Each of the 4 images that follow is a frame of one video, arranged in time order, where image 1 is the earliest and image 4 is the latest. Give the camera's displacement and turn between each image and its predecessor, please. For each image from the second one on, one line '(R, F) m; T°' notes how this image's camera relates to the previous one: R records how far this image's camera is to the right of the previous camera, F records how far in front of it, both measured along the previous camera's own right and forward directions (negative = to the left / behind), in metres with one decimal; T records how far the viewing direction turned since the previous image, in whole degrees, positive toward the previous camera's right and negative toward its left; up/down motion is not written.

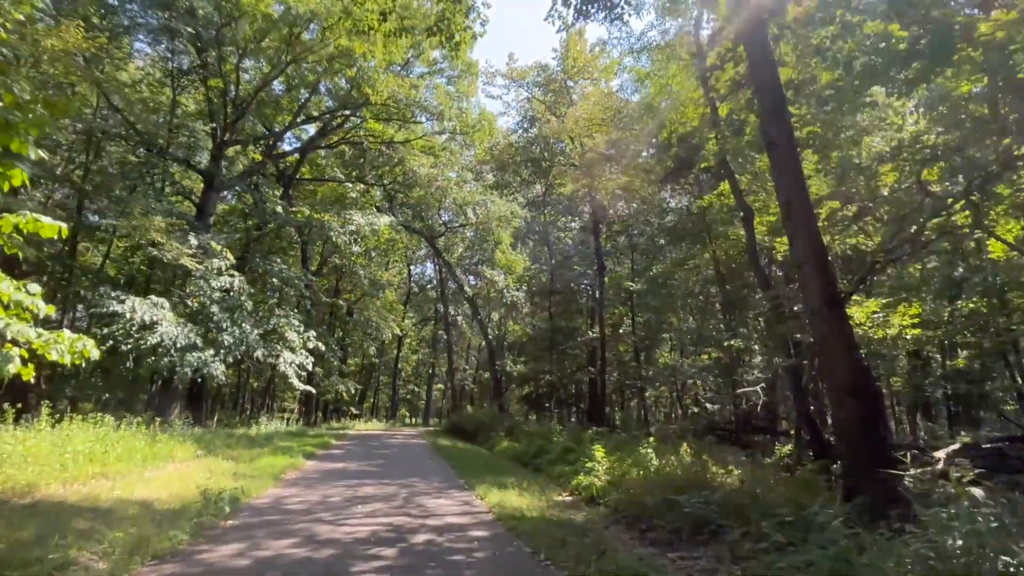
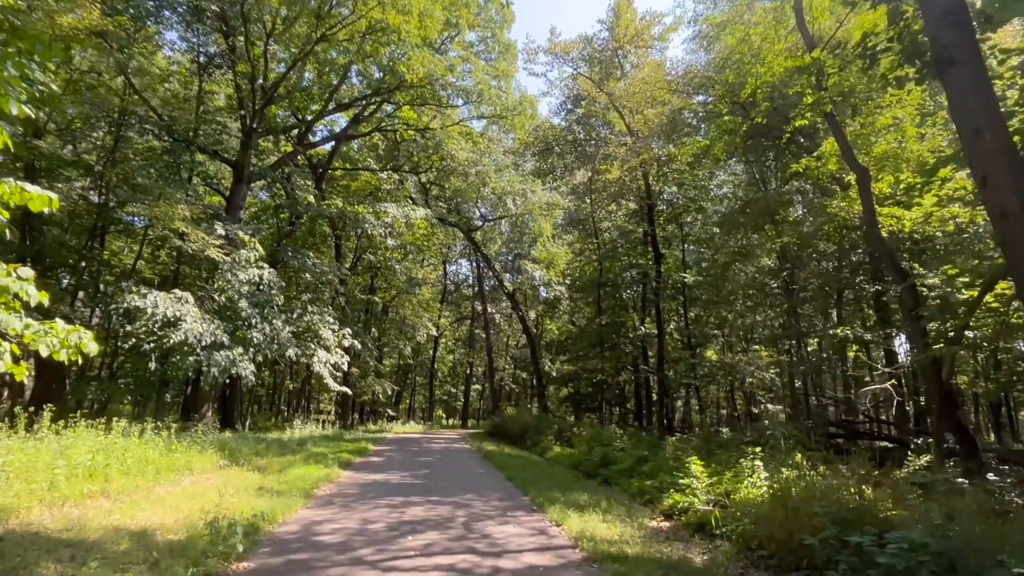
(-0.5, +1.6) m; -3°
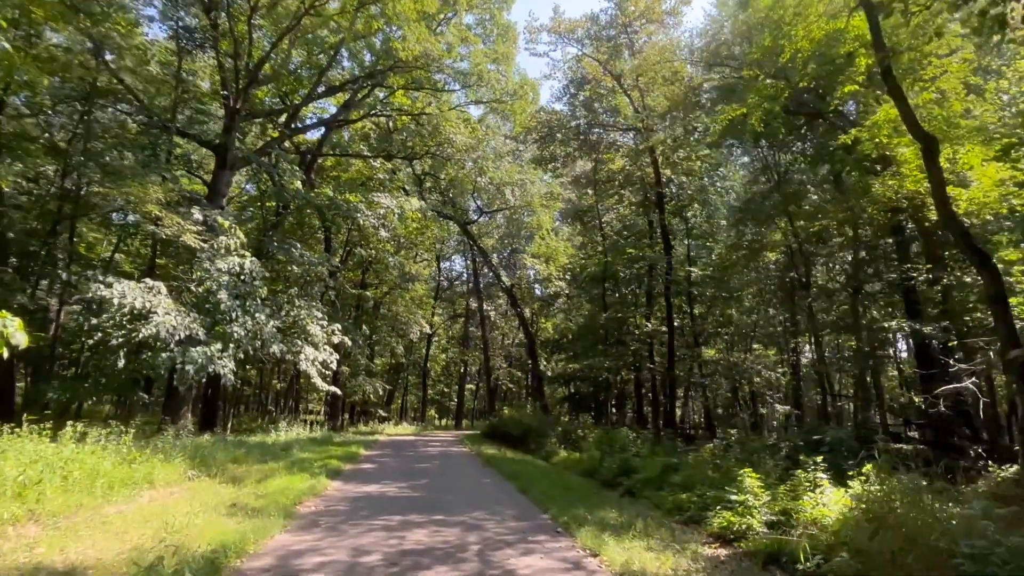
(-0.3, +1.2) m; +1°
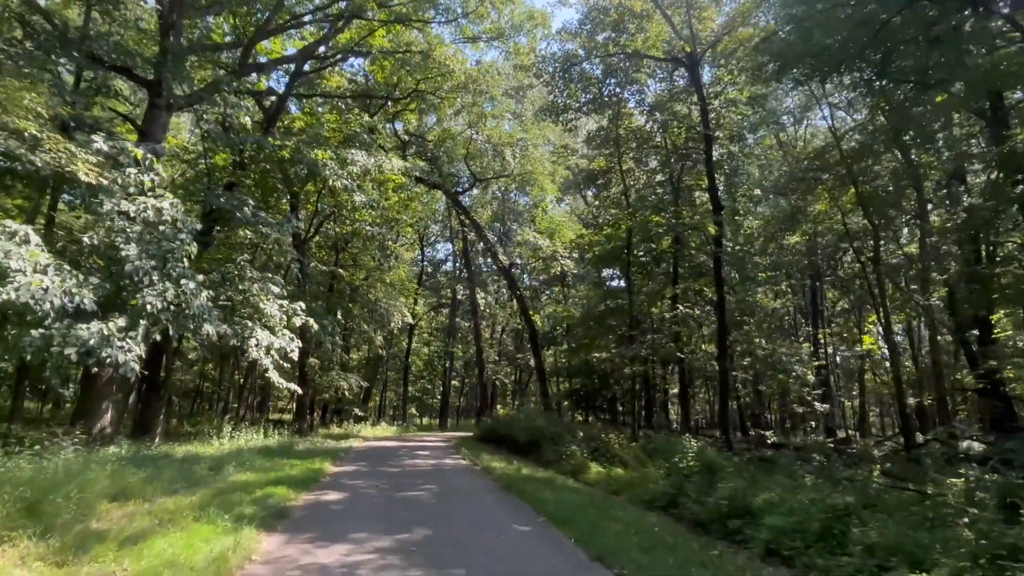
(-0.7, +3.8) m; +2°
